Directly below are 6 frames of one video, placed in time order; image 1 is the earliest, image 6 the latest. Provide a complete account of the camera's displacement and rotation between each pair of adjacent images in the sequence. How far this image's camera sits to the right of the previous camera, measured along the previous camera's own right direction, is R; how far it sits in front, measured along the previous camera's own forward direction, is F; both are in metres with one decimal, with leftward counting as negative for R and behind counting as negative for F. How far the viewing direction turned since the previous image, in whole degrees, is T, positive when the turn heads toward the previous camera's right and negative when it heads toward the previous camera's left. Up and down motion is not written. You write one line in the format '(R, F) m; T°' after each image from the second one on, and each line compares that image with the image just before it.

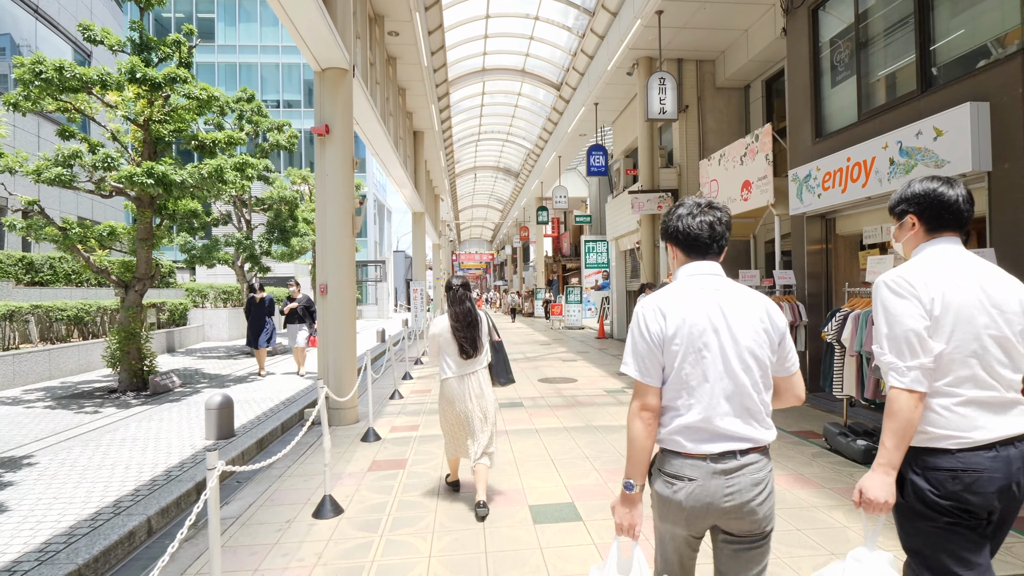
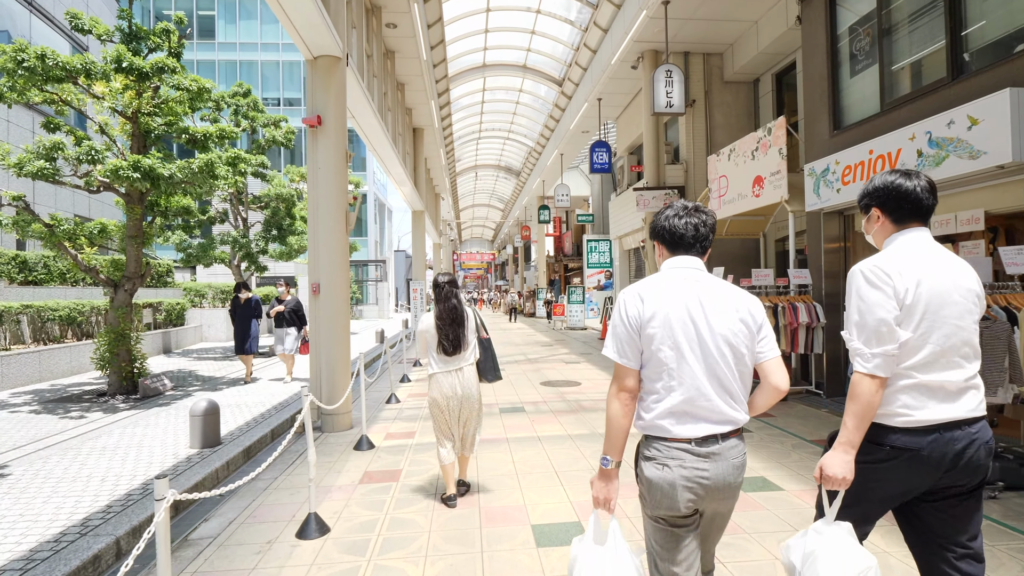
(0.0, +0.3) m; 0°
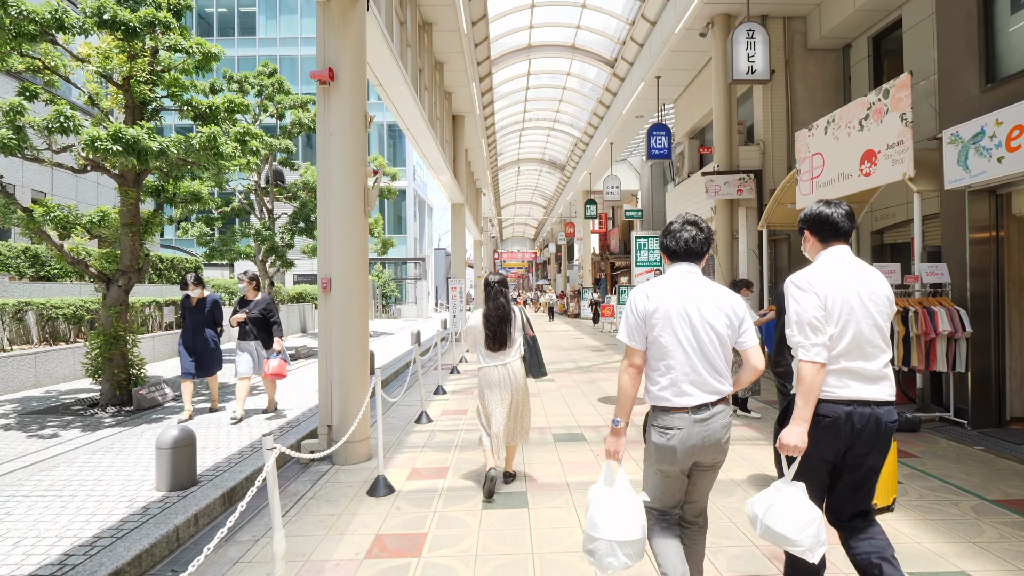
(-0.2, +1.4) m; -4°
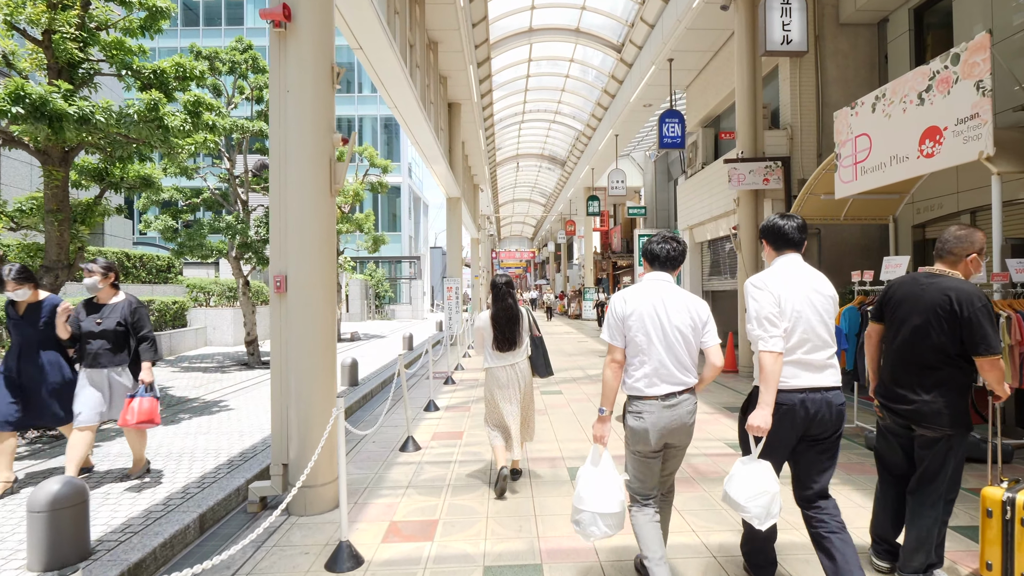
(-0.1, +1.1) m; 0°
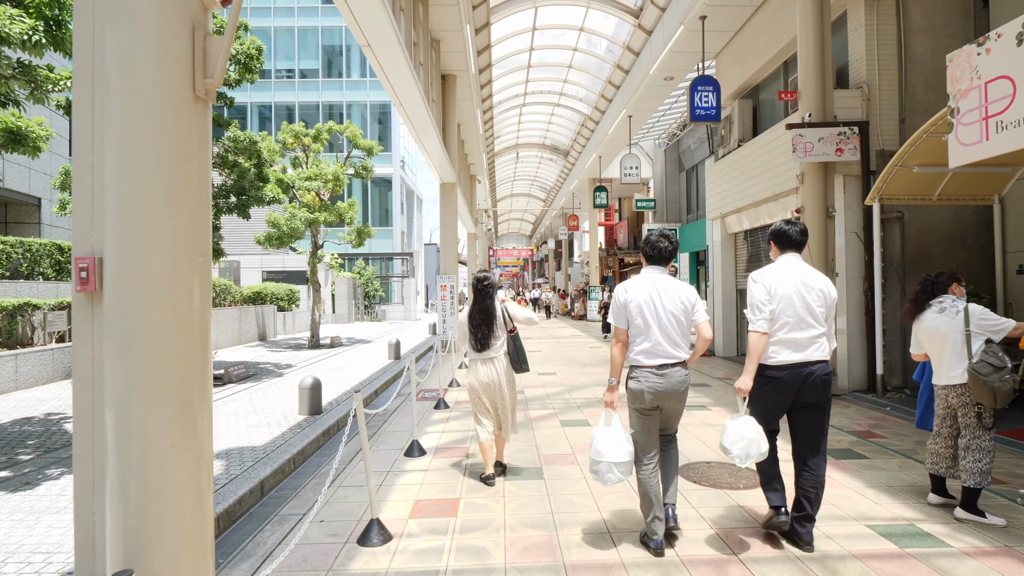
(-0.2, +2.0) m; 0°
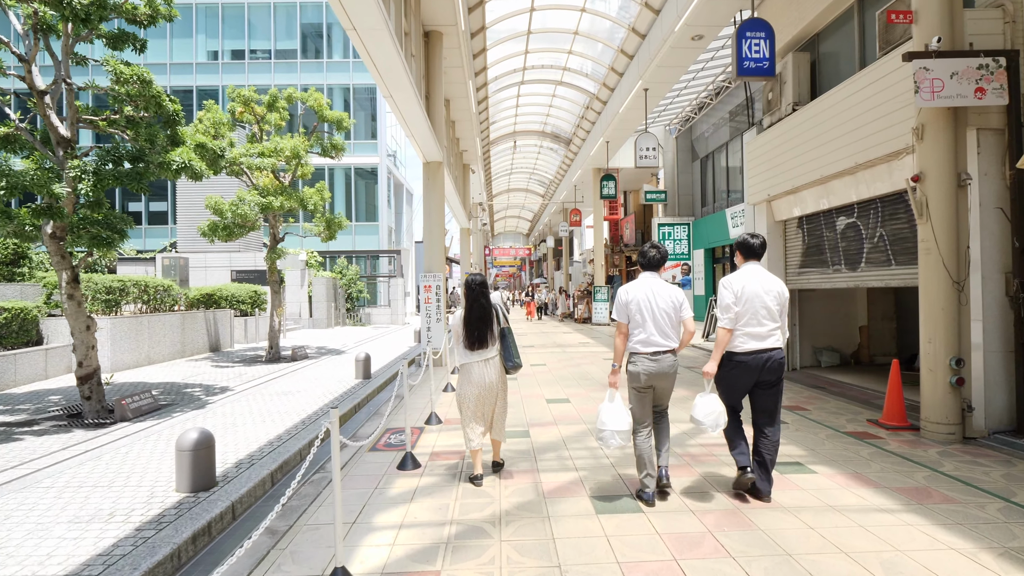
(0.0, +2.4) m; 0°
